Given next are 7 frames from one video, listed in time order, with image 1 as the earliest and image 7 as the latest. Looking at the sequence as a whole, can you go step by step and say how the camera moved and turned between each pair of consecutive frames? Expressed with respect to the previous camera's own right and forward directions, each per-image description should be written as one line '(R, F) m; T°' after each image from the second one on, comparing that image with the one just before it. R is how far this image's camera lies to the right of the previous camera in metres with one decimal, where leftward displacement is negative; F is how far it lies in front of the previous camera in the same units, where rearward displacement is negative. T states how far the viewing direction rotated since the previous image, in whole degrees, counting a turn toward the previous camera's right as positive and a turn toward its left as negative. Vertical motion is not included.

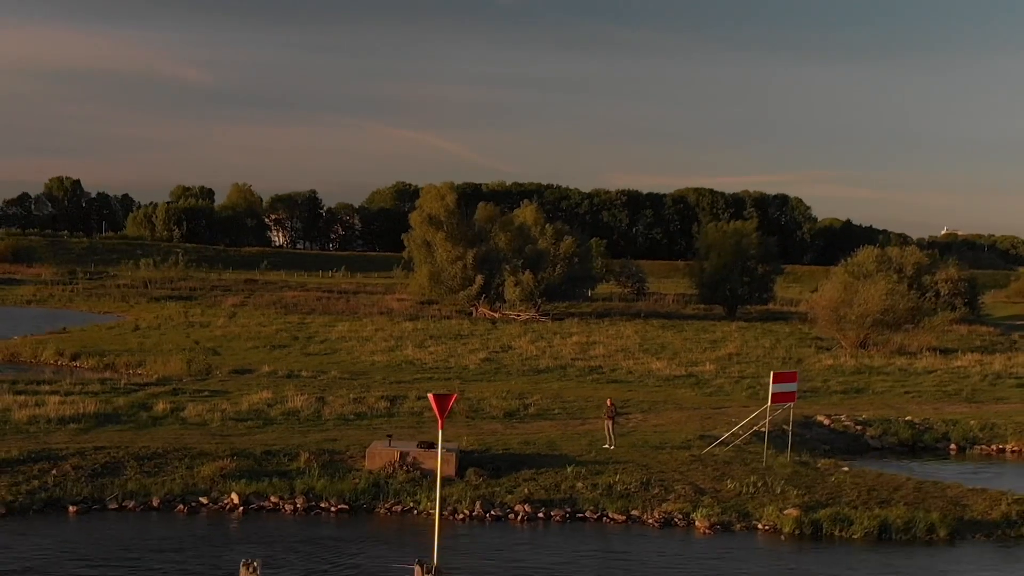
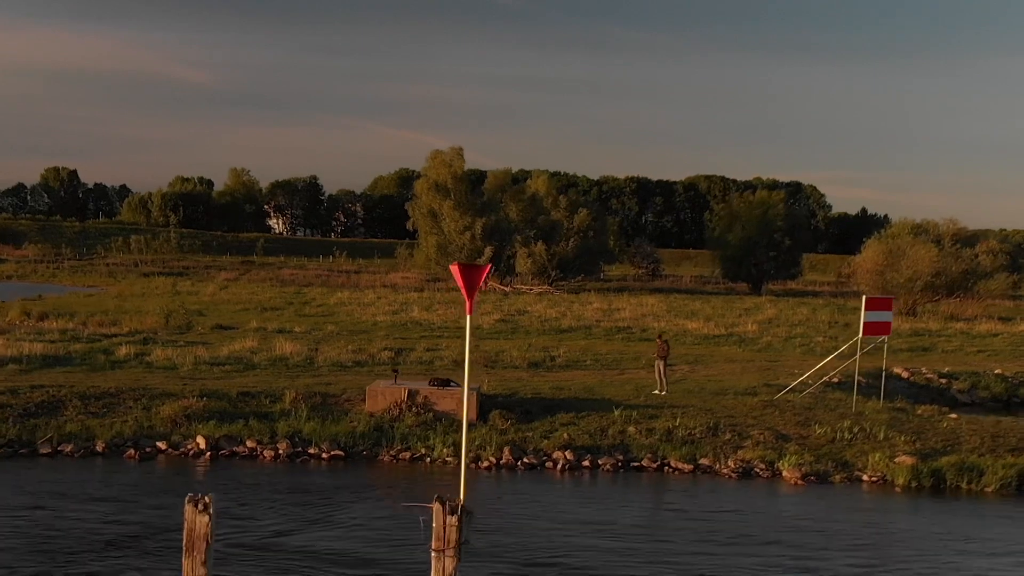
(-0.7, +5.3) m; 0°
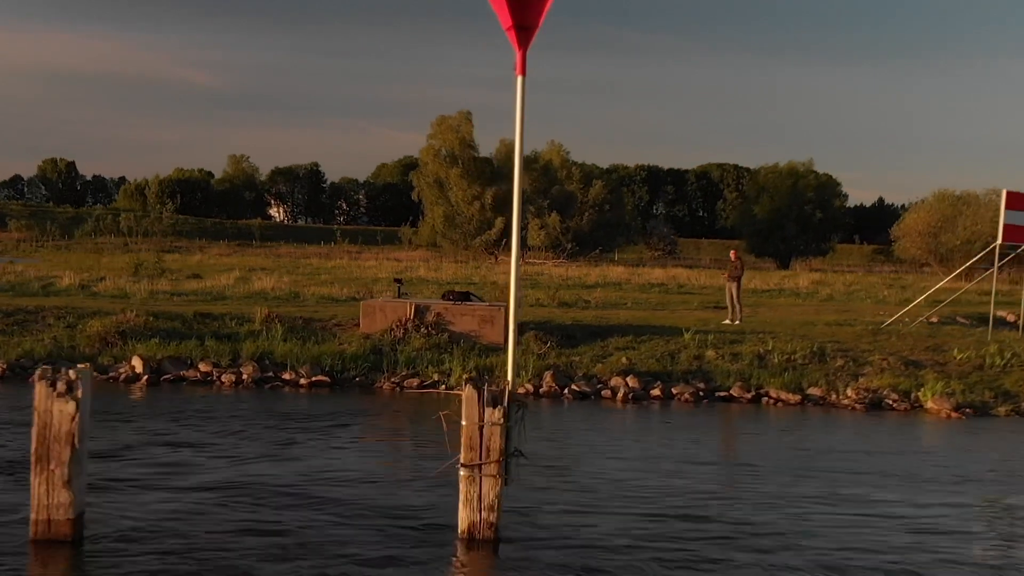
(-0.6, +5.3) m; 0°
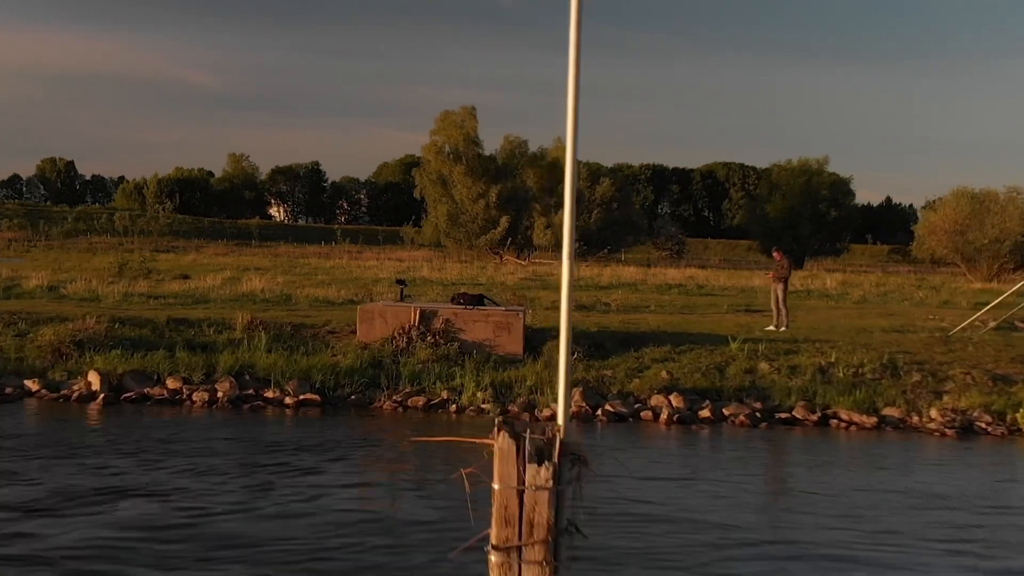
(-0.3, +2.3) m; 0°
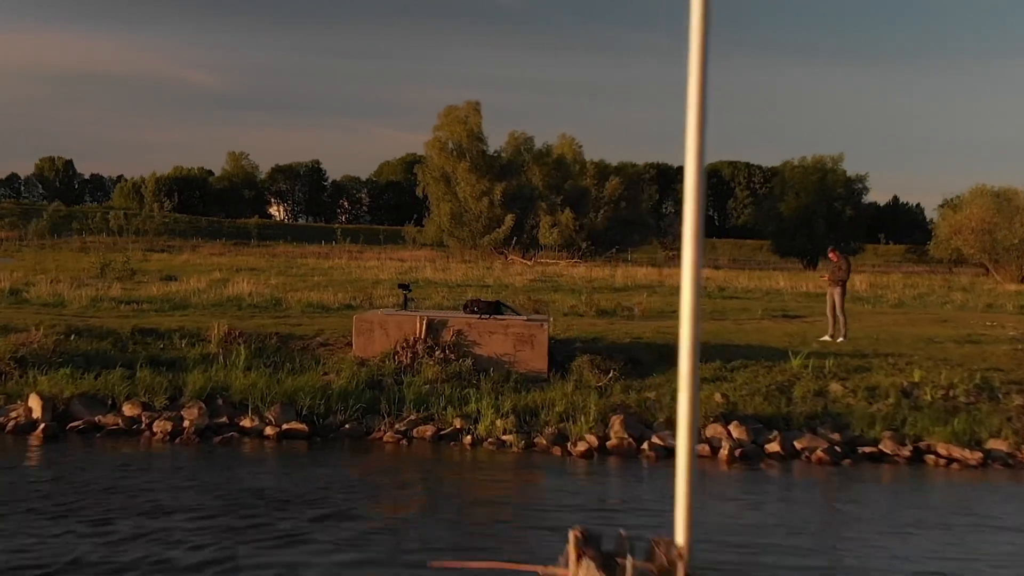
(-0.3, +2.2) m; 0°
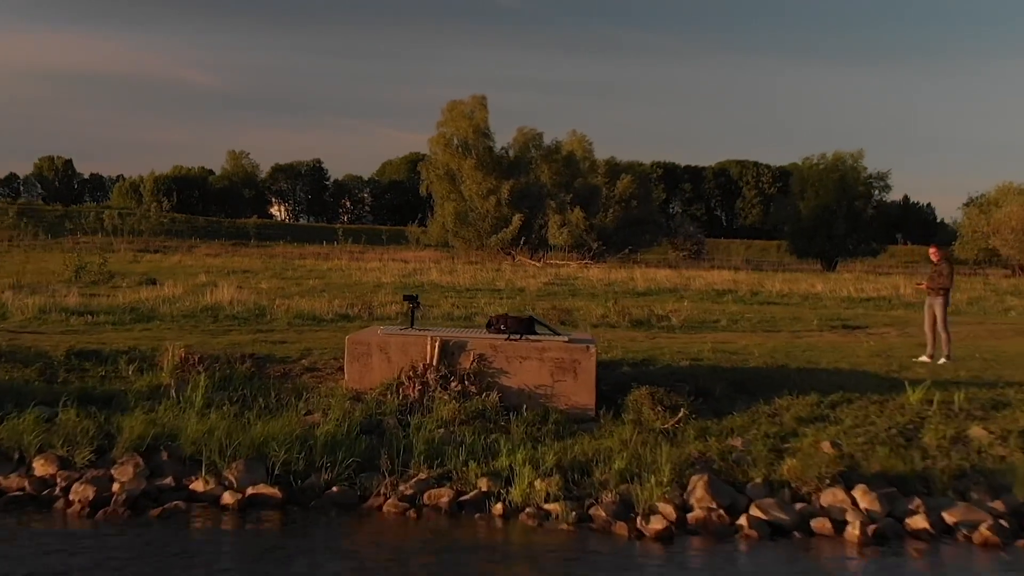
(-0.3, +2.8) m; 0°
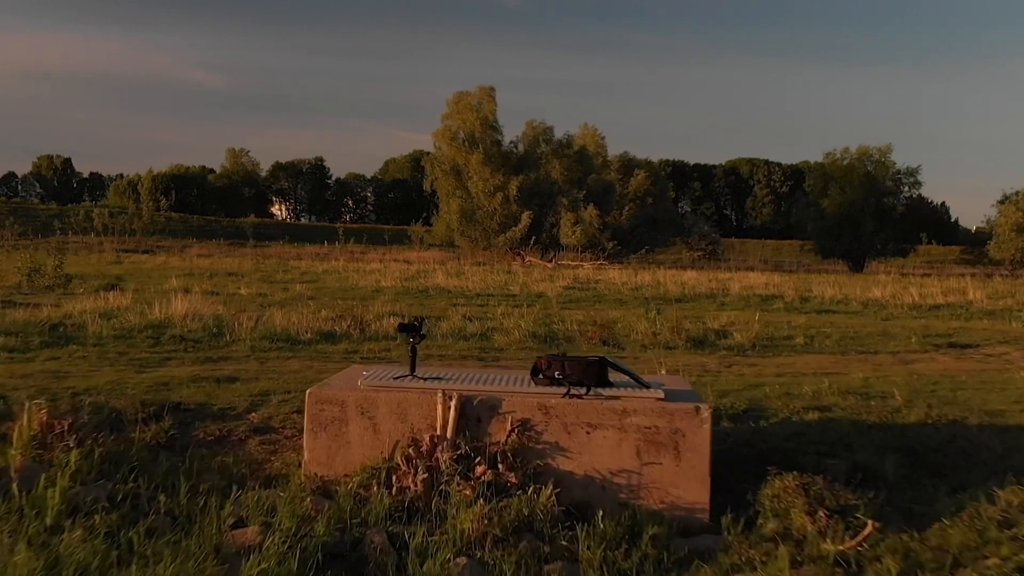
(-0.3, +3.8) m; 0°
